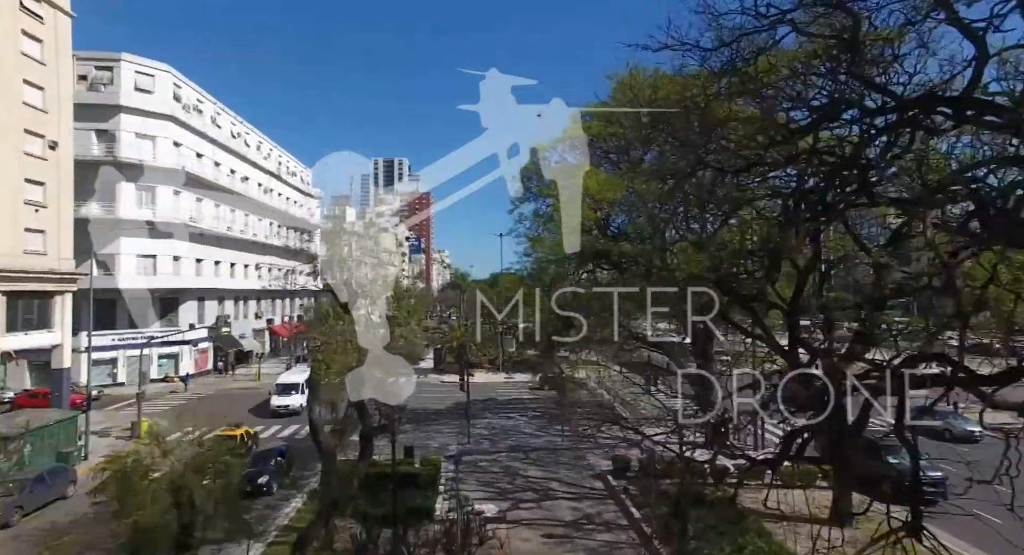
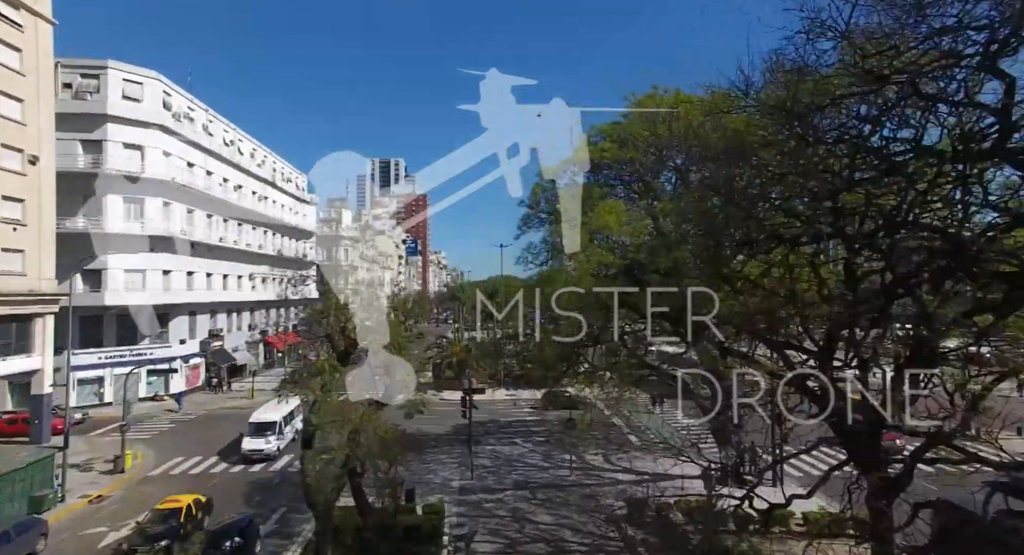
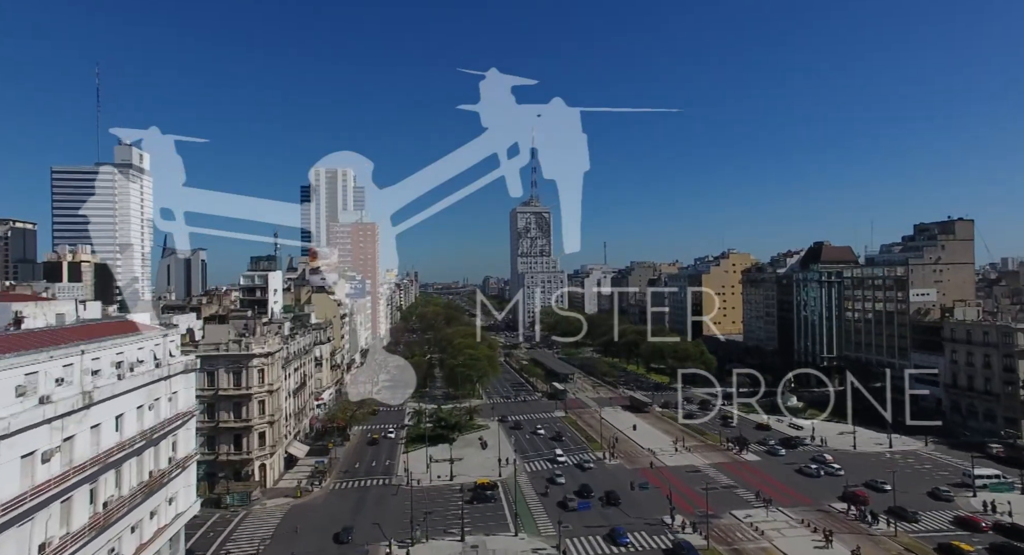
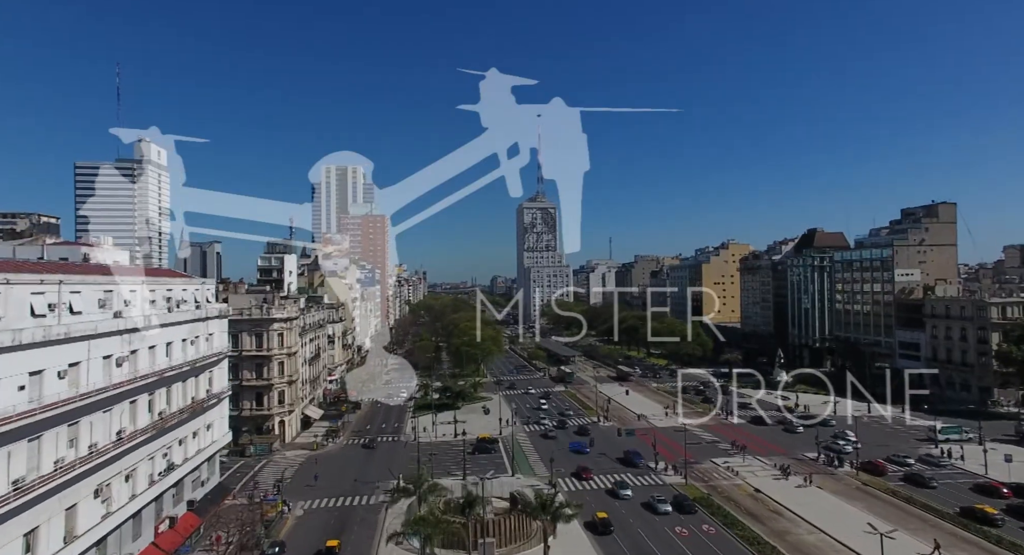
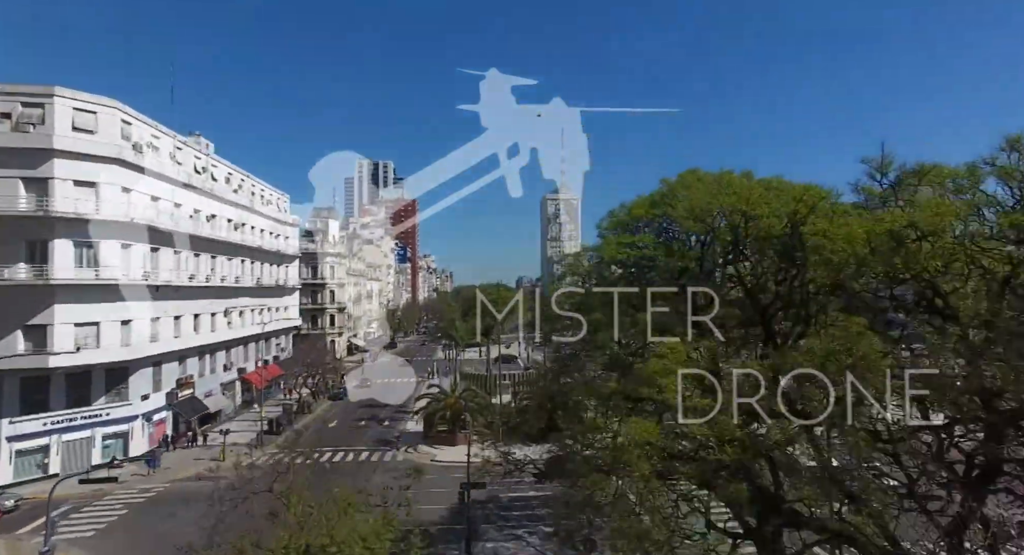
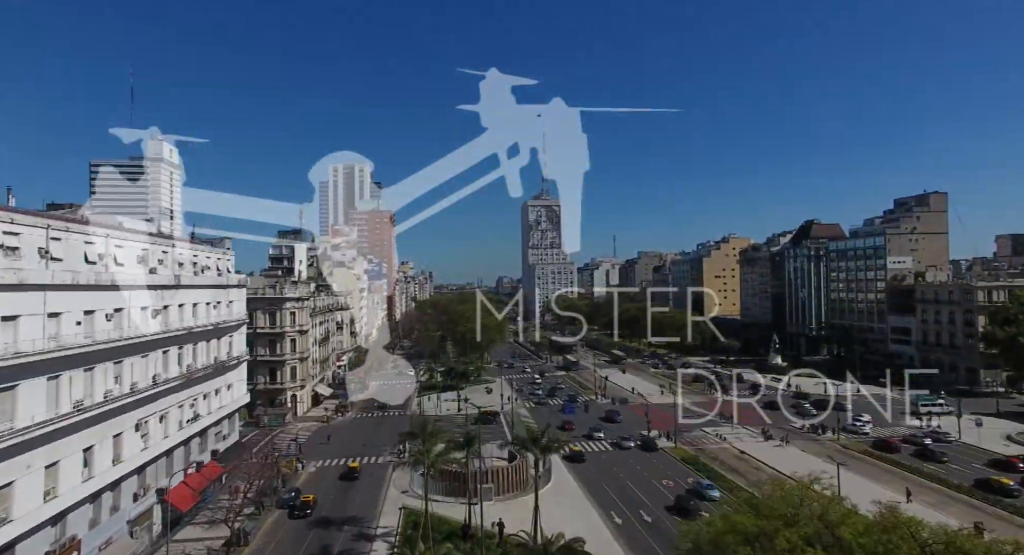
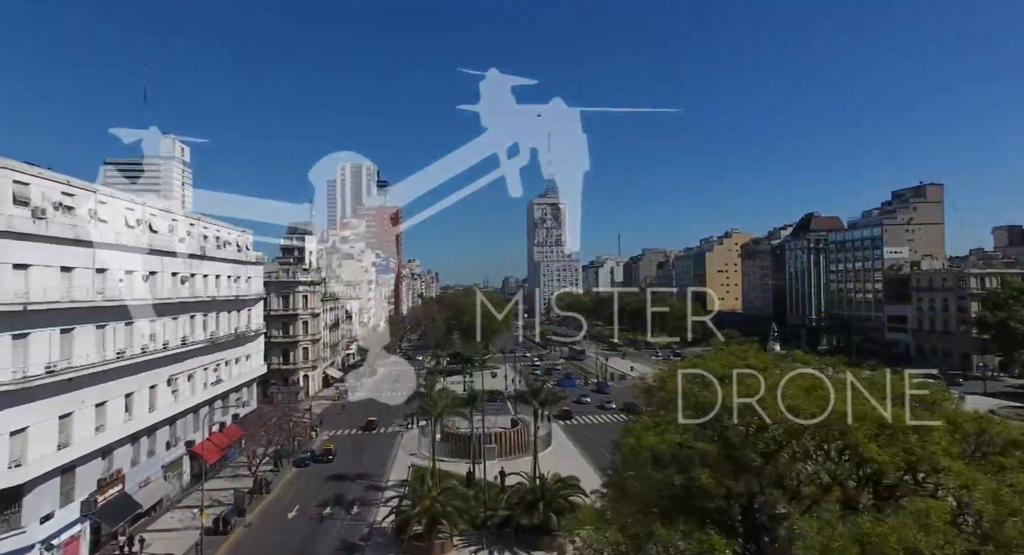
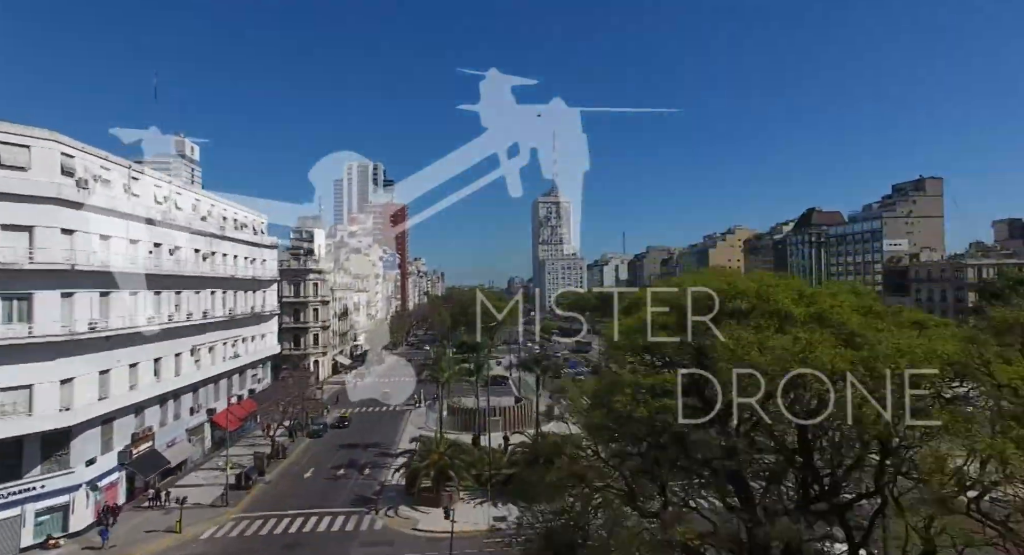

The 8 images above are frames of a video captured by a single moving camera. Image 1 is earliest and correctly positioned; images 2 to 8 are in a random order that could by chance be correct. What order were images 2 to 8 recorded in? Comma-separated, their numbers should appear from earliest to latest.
2, 5, 8, 7, 6, 4, 3
